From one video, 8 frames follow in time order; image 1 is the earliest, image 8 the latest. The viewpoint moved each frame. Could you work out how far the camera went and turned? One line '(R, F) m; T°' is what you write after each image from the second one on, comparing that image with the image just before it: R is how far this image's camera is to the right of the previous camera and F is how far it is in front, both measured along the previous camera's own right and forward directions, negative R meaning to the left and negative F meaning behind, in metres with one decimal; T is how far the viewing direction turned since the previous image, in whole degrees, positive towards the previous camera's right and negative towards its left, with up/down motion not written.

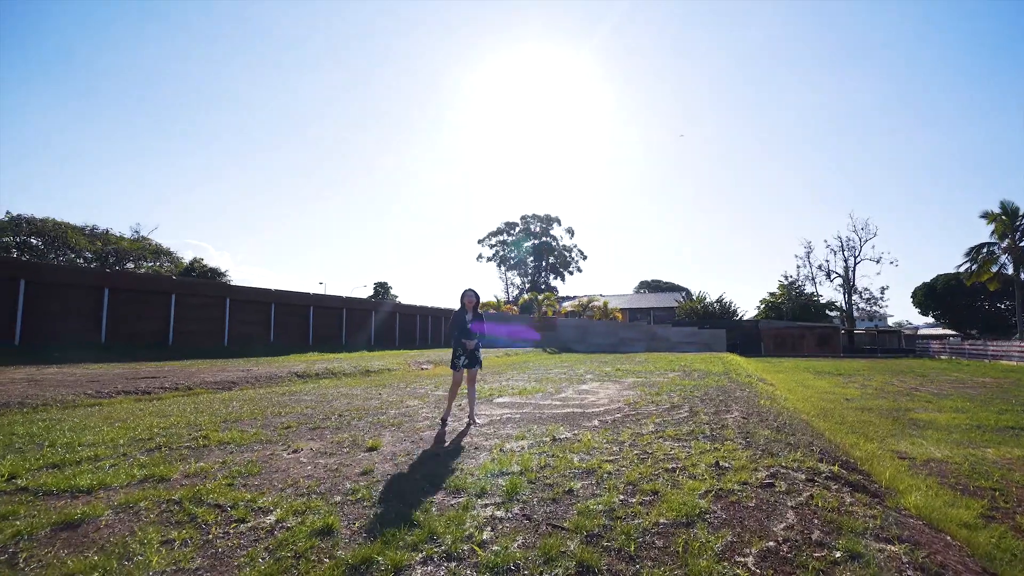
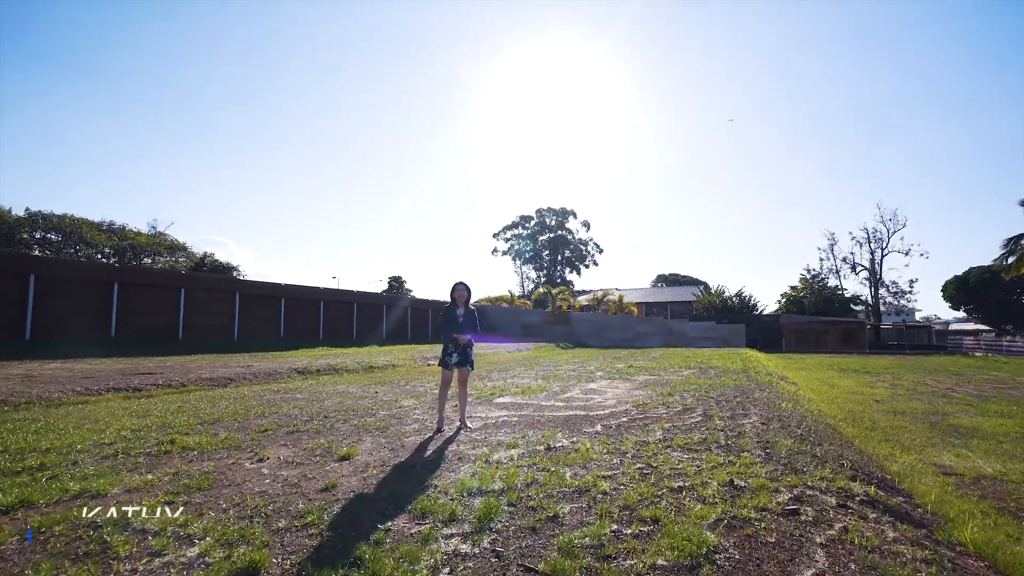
(+0.2, +0.5) m; -2°
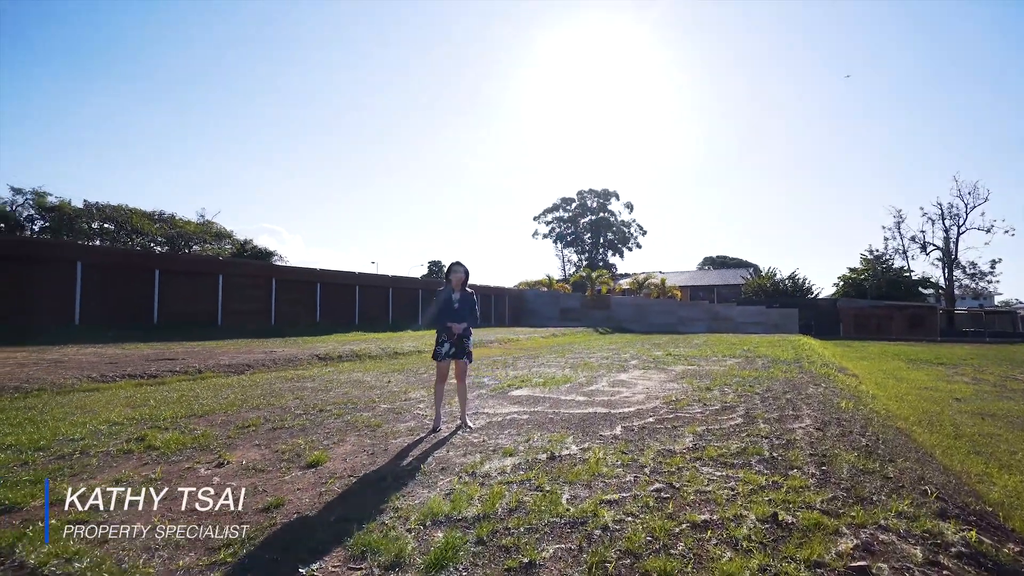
(+0.4, +0.8) m; -5°
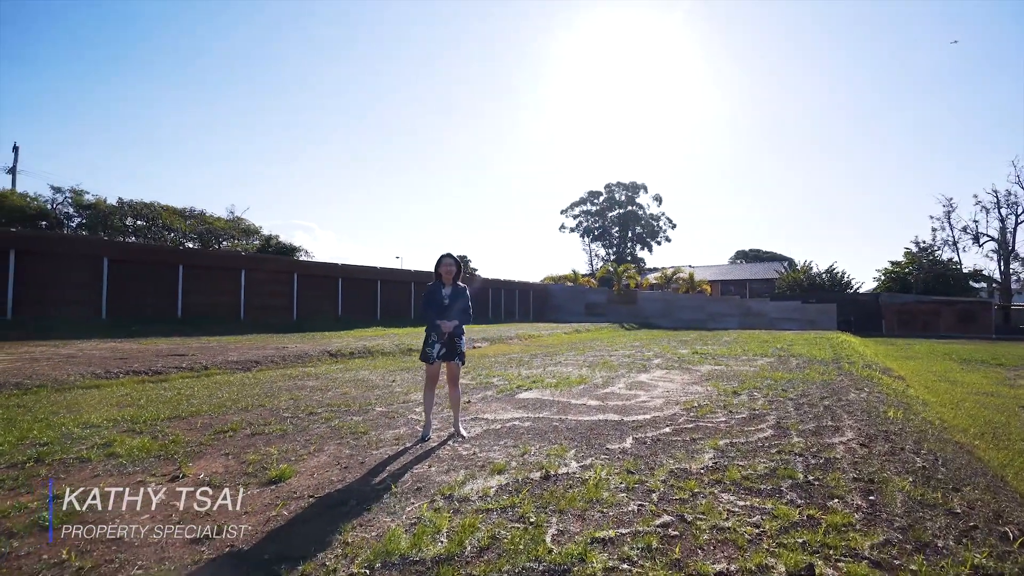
(+0.3, +0.5) m; -3°
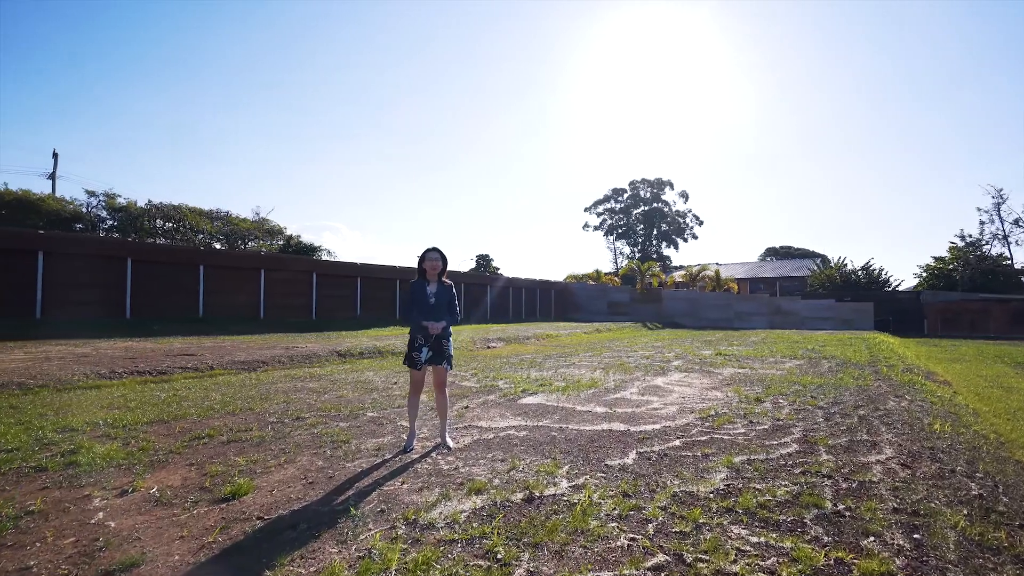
(+0.3, +0.4) m; -3°
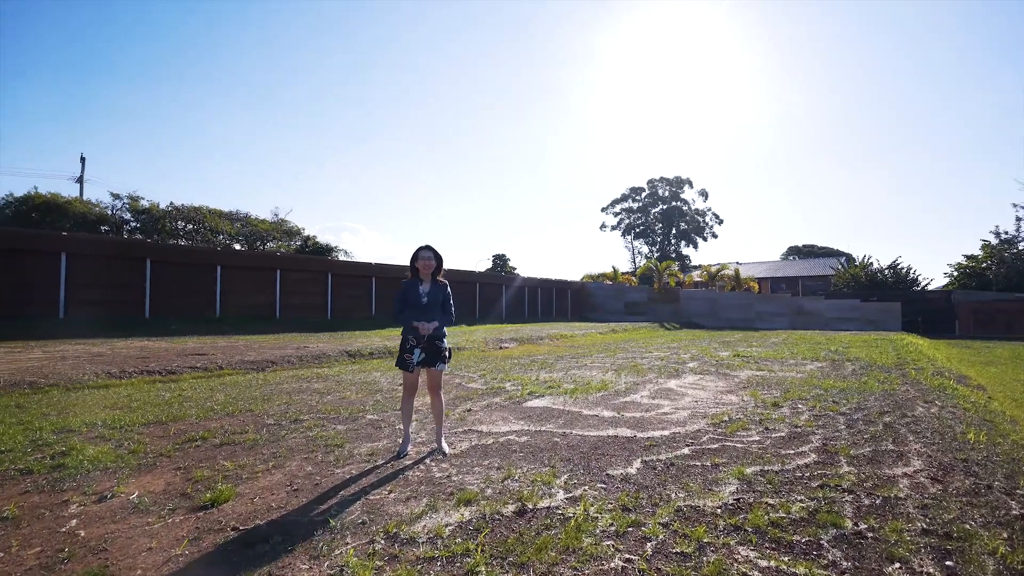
(+0.1, +0.2) m; -2°
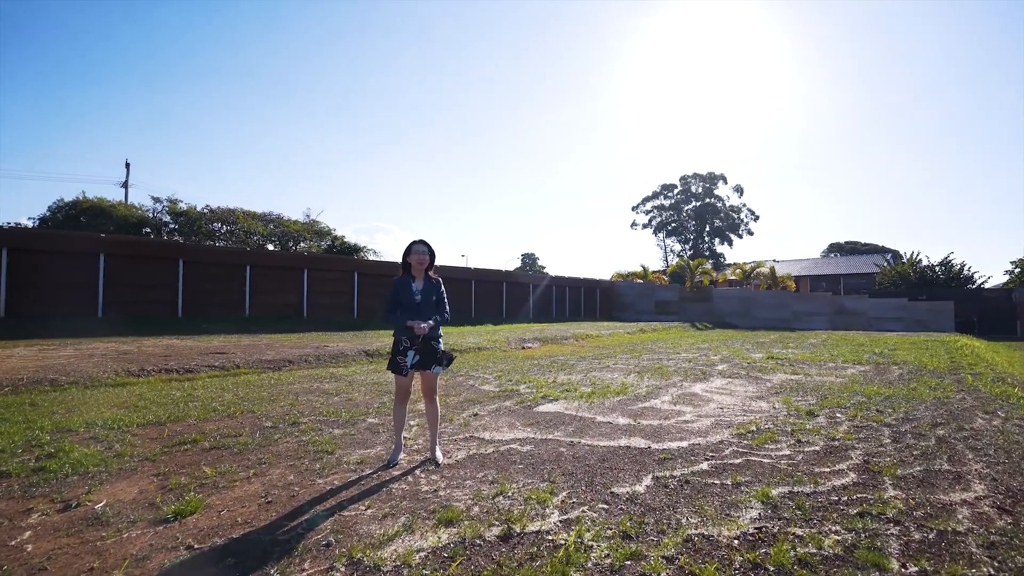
(+0.2, +0.3) m; -3°
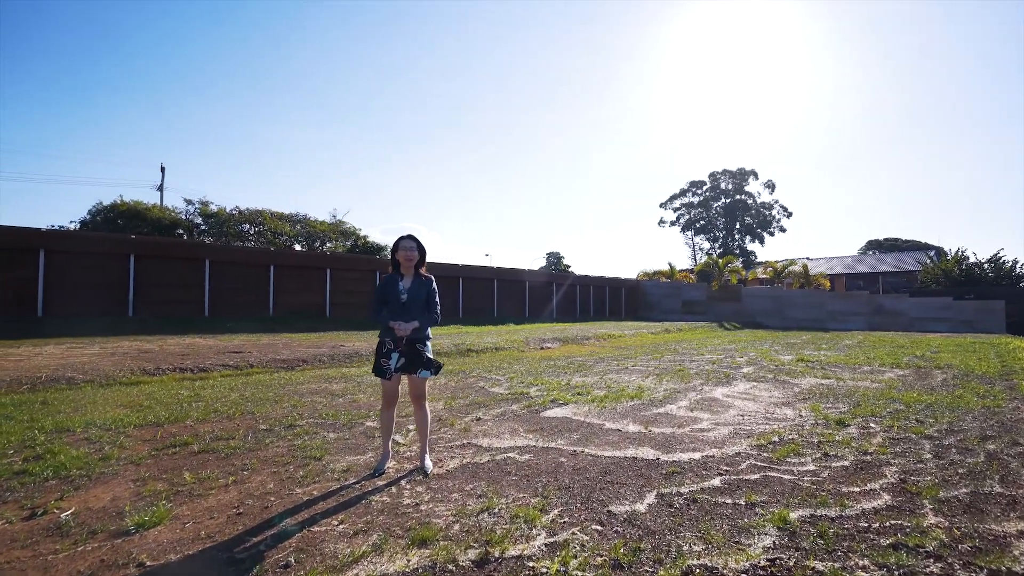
(+0.2, +0.3) m; -3°
